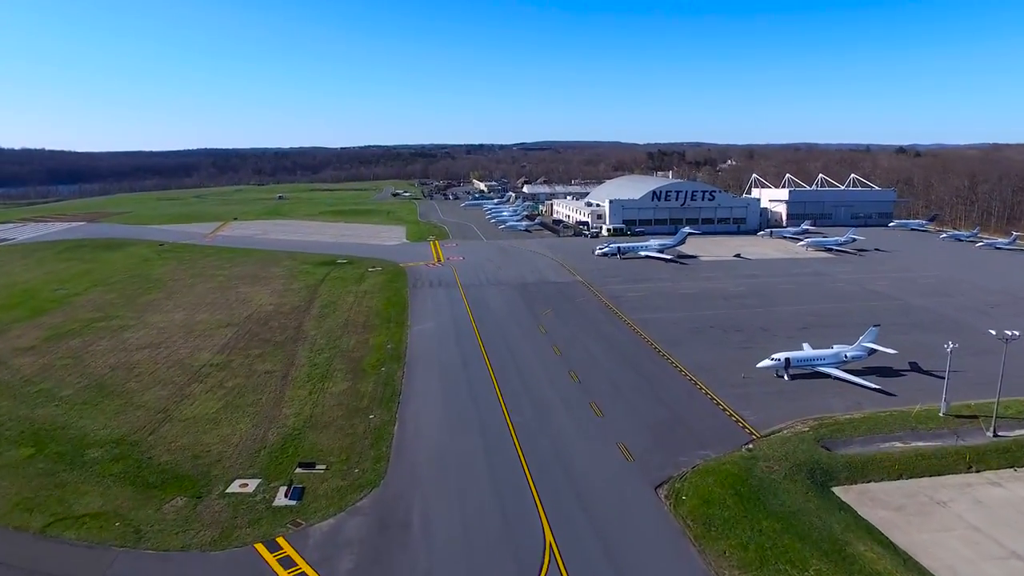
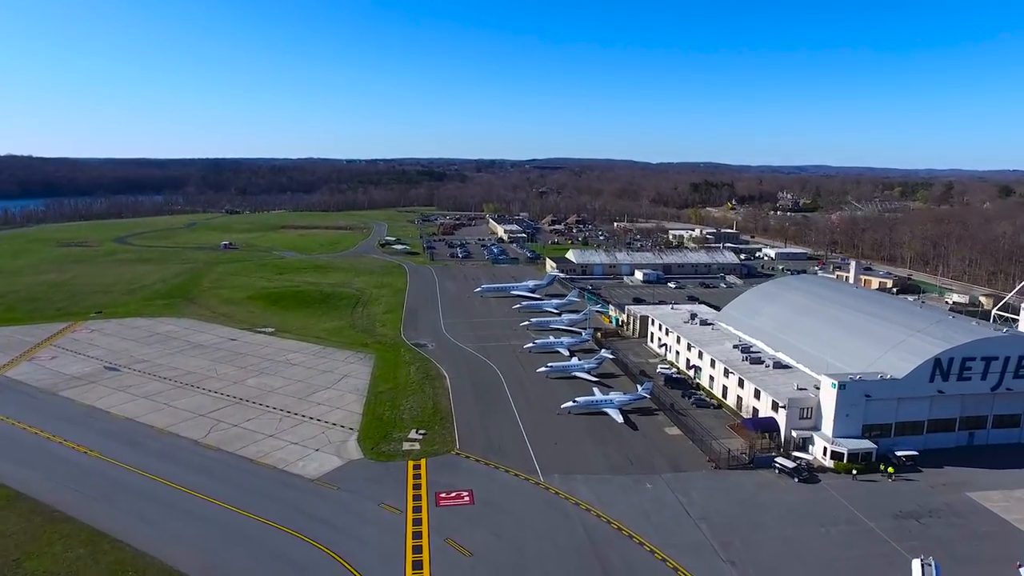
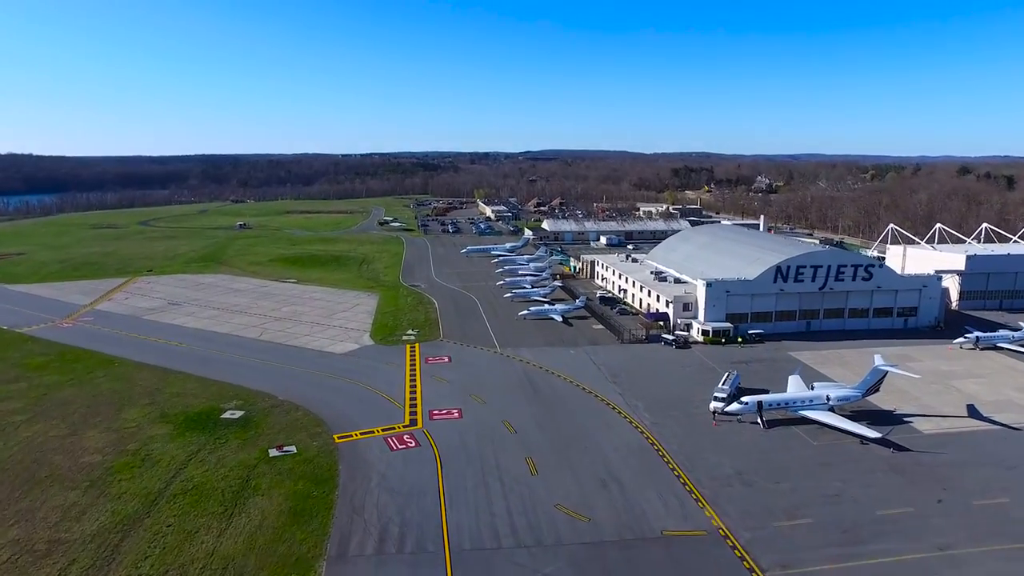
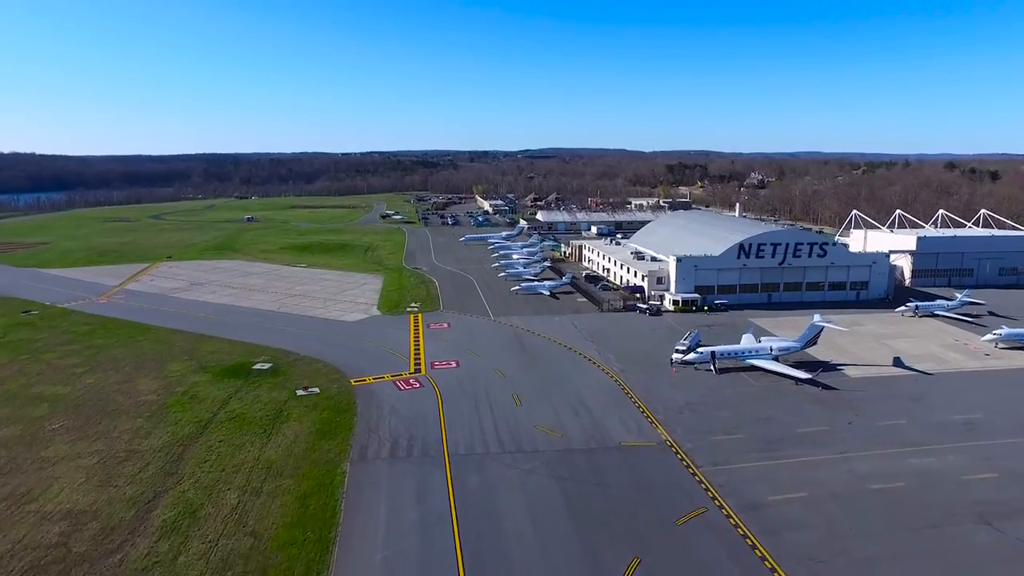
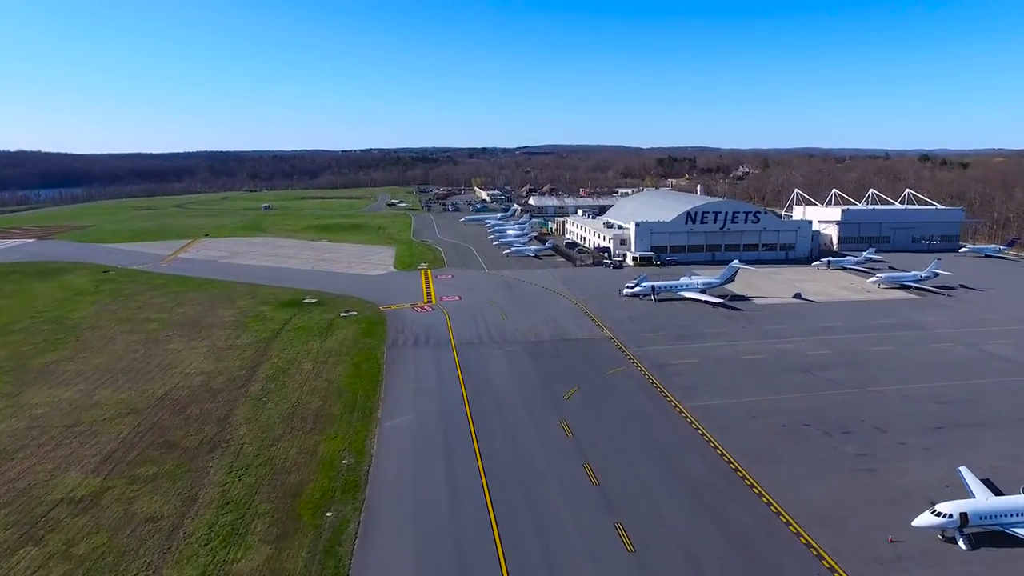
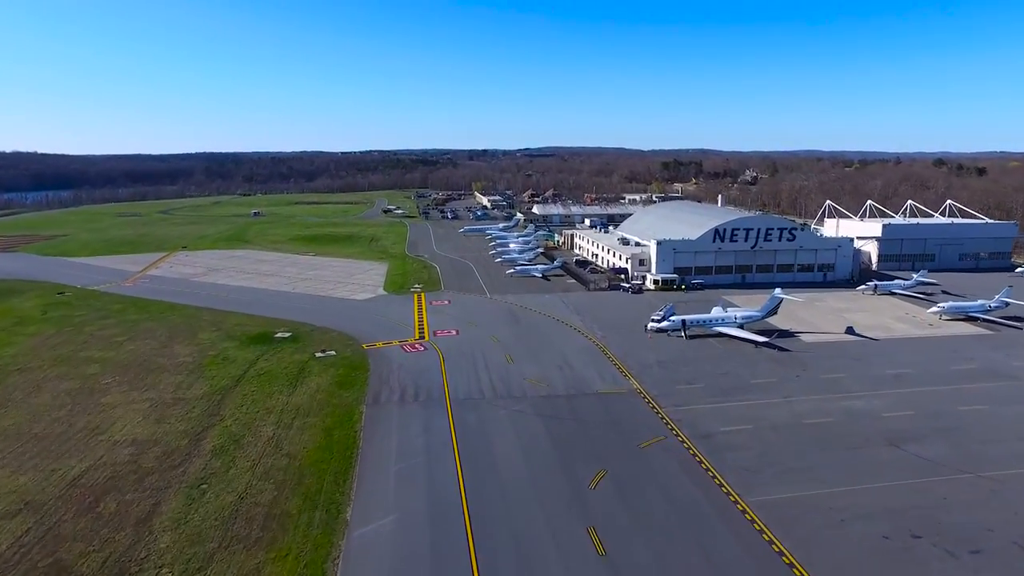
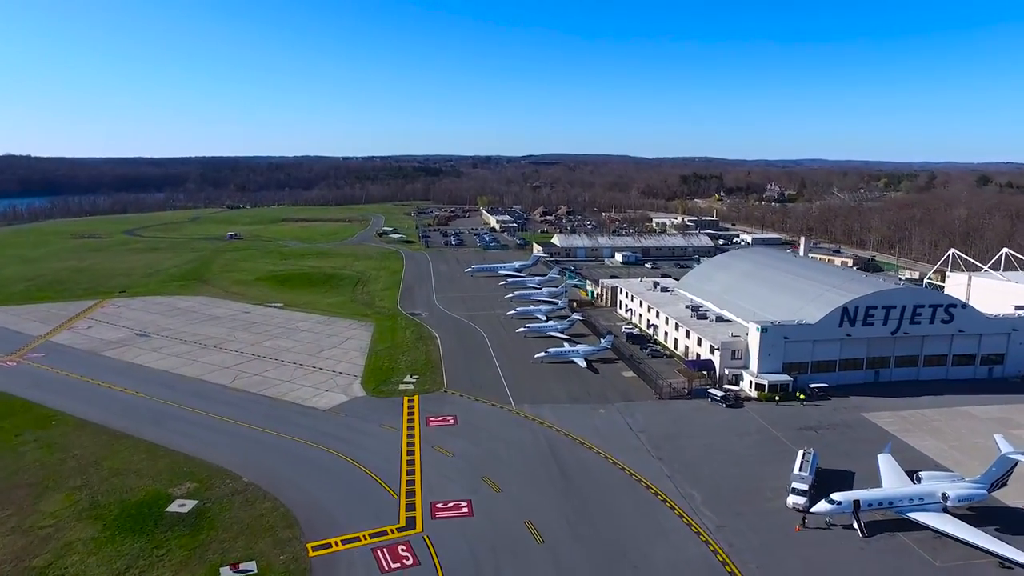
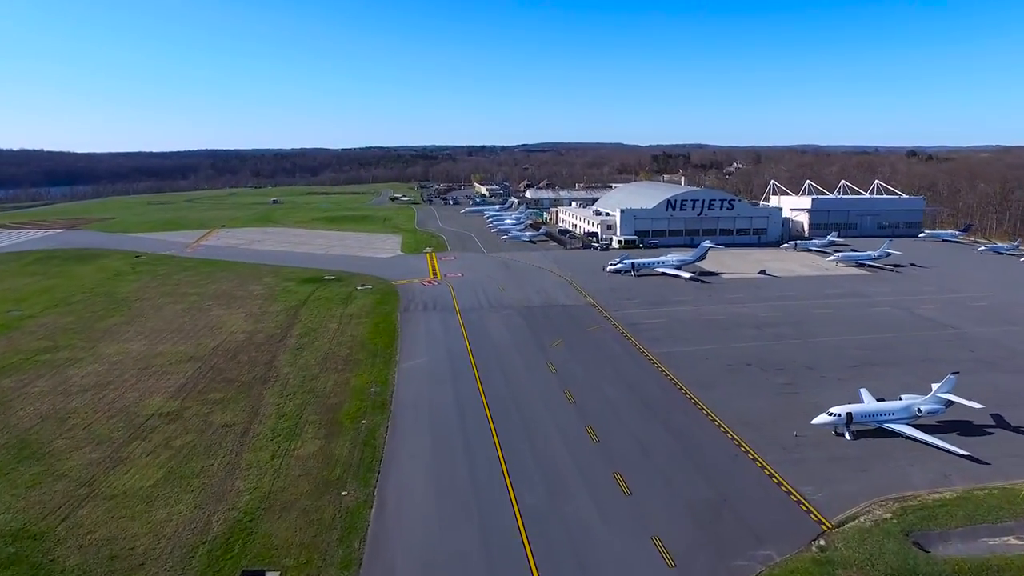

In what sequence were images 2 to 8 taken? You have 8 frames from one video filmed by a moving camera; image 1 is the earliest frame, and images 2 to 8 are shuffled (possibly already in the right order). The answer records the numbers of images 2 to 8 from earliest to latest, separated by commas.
8, 5, 6, 4, 3, 7, 2
